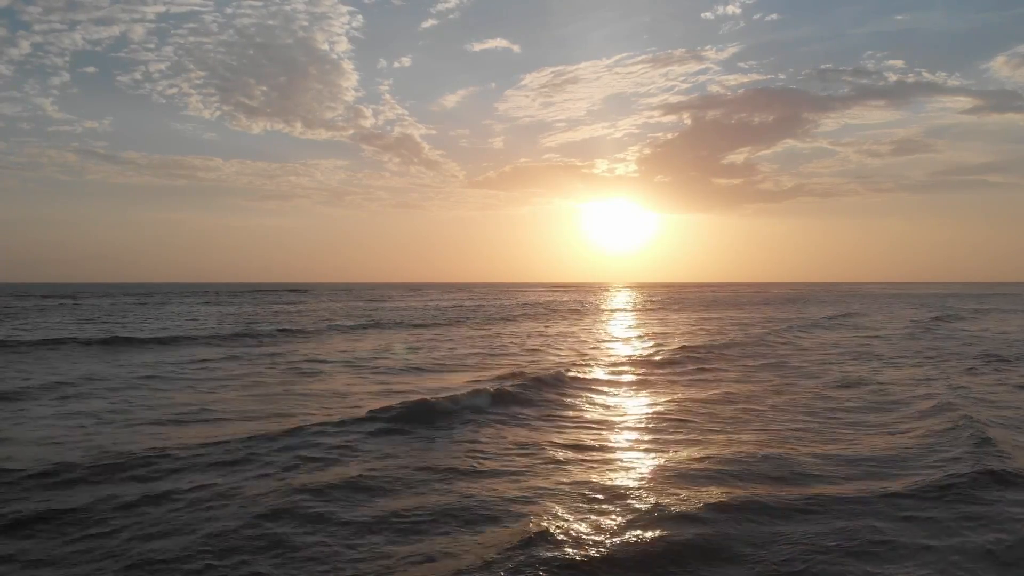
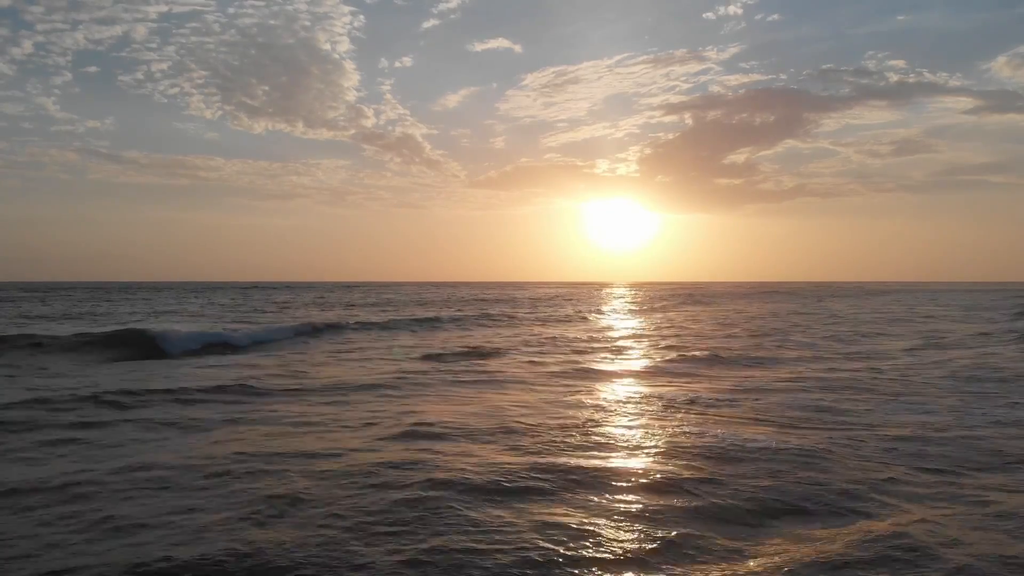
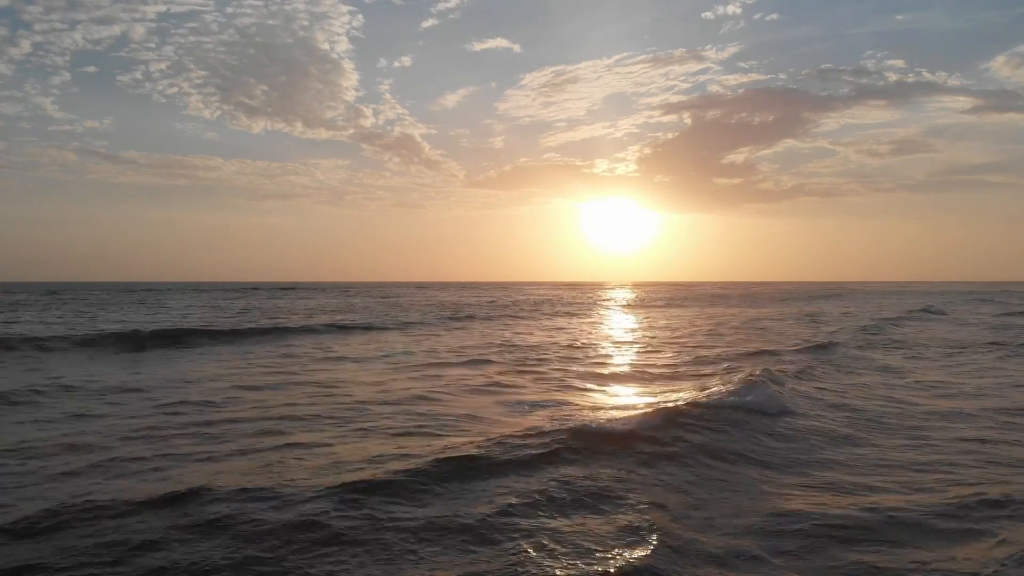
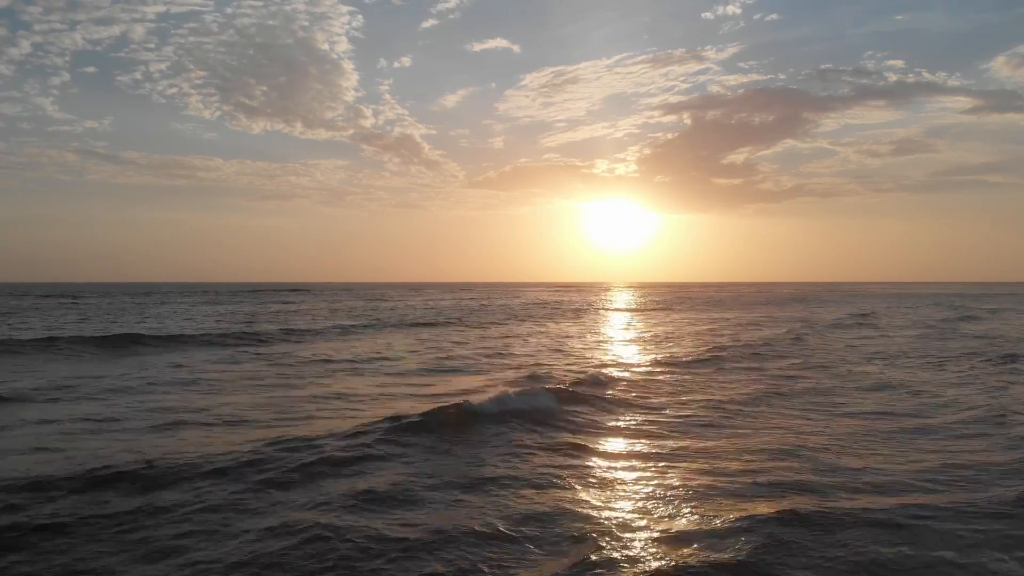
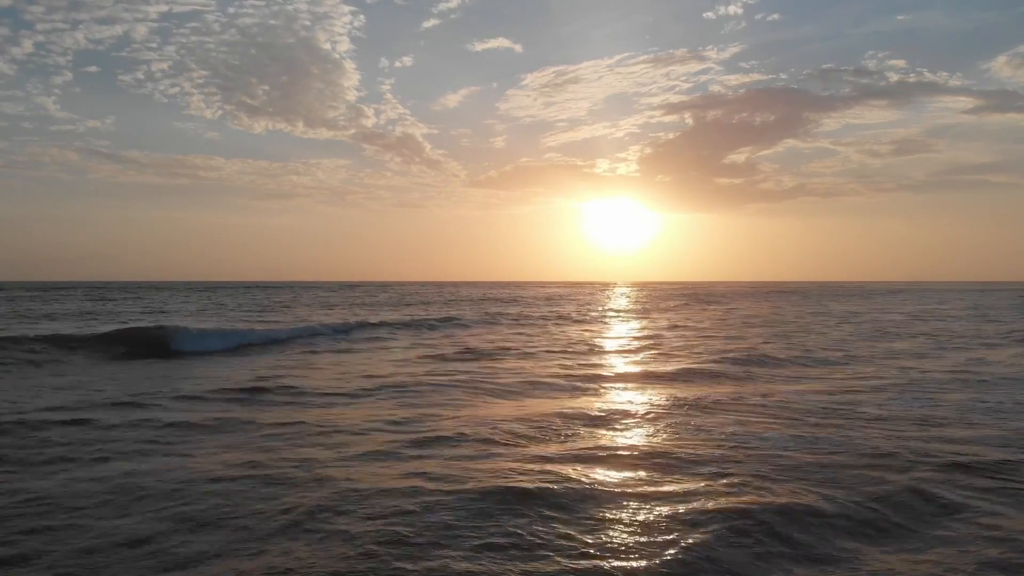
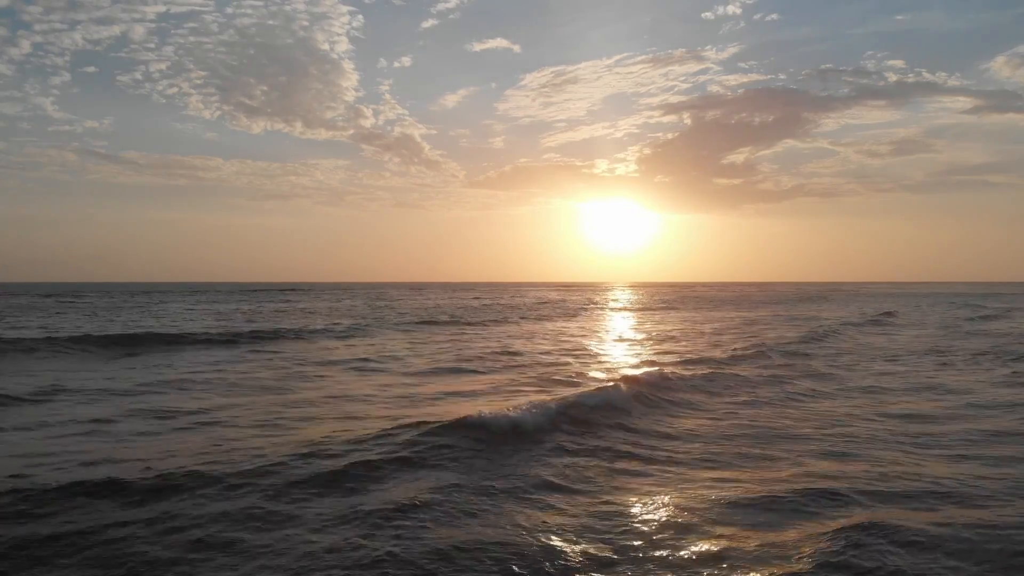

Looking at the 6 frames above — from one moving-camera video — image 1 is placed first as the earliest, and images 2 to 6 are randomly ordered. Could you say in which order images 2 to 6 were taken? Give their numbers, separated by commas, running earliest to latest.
4, 6, 3, 2, 5
